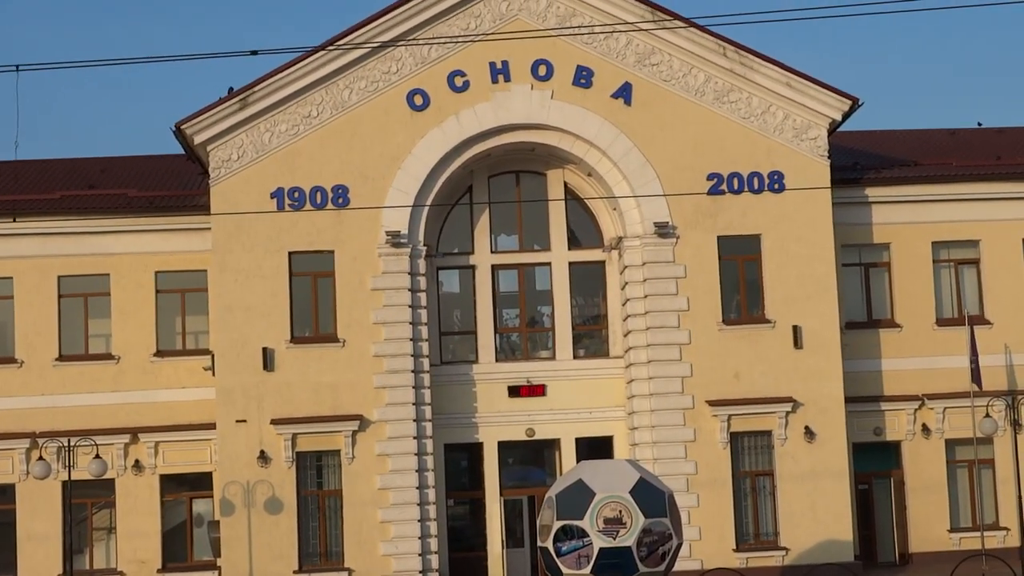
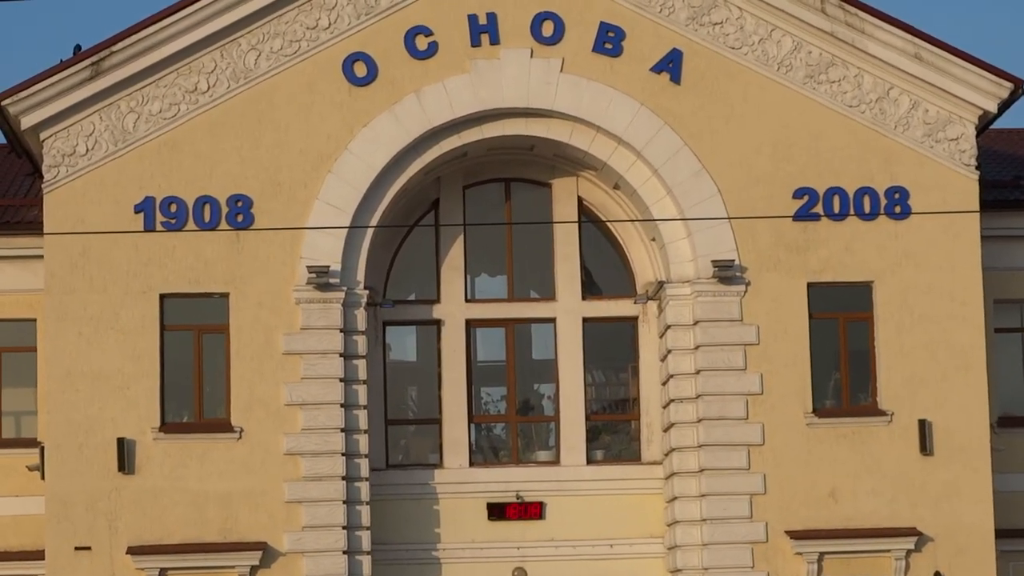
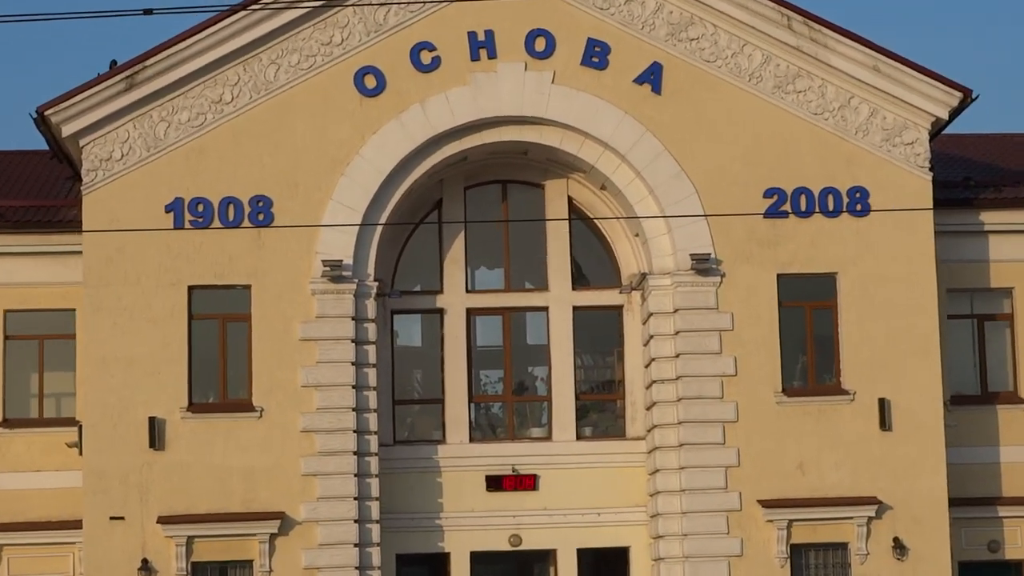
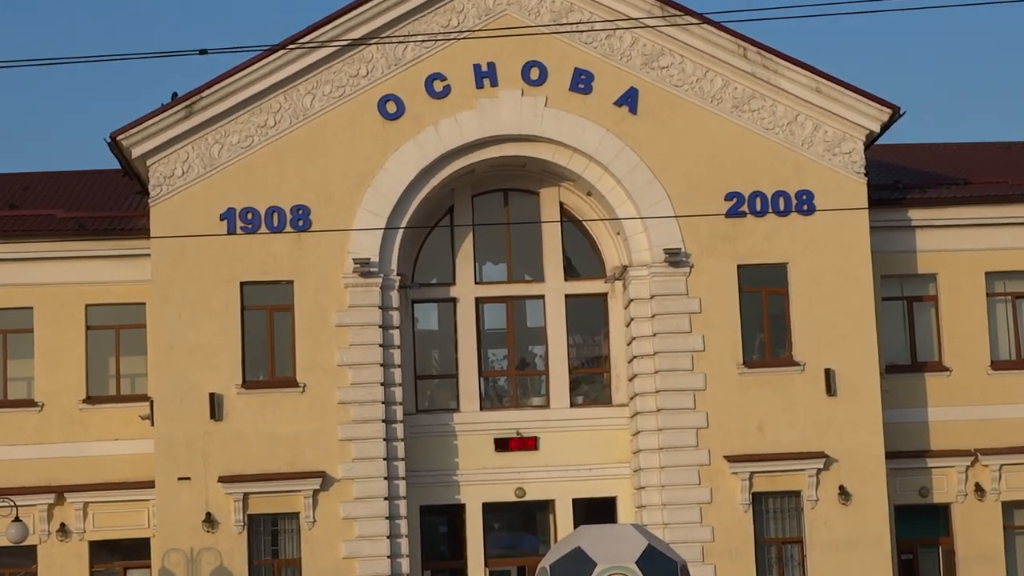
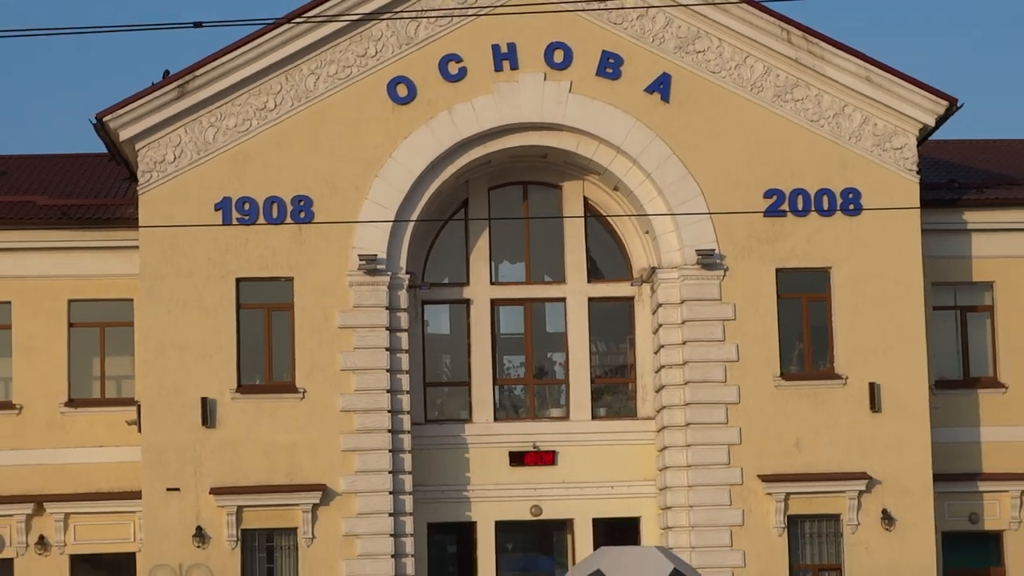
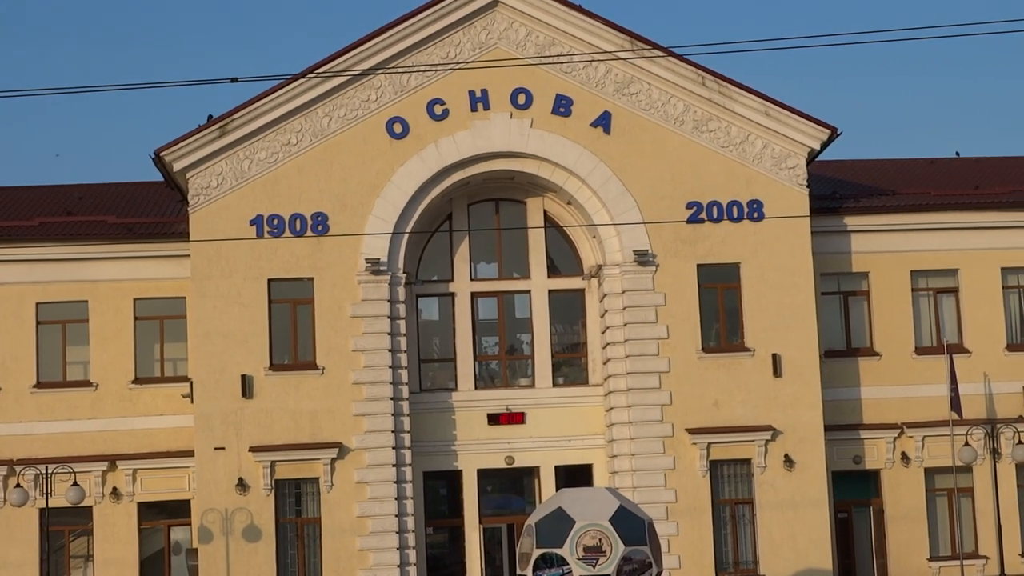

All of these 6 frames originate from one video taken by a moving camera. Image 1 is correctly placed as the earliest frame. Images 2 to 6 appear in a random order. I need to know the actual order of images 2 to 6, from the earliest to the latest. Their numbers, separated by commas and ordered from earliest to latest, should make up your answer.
6, 4, 3, 2, 5
